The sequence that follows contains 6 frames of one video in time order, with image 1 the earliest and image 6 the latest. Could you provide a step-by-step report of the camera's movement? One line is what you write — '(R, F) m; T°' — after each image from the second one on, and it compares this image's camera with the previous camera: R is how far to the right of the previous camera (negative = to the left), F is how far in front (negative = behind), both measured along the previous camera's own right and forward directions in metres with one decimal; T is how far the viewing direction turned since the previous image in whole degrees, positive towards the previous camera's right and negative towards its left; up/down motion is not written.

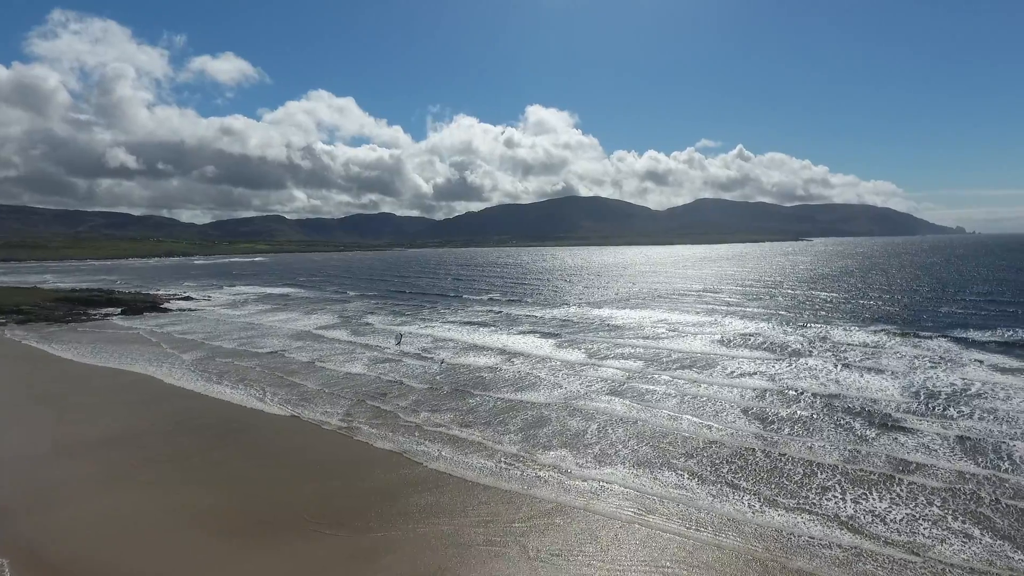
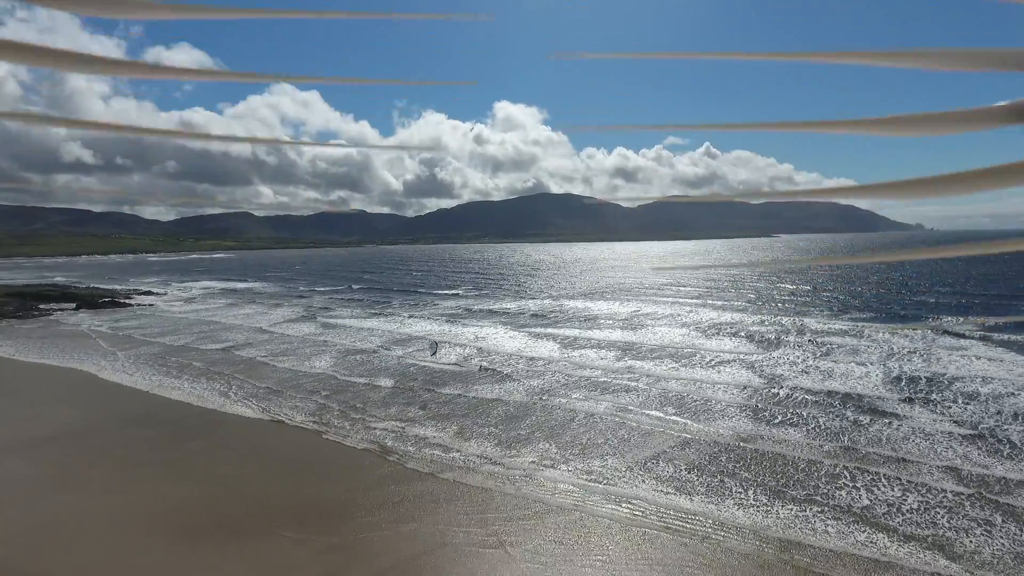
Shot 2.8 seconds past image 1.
(-0.2, +1.0) m; +3°
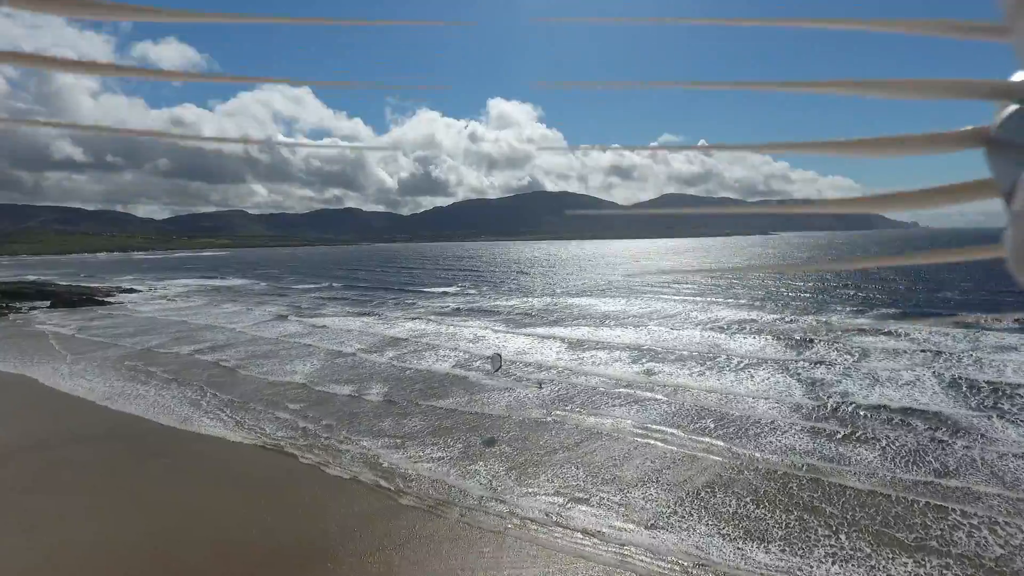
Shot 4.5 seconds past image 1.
(-0.5, +2.3) m; +1°
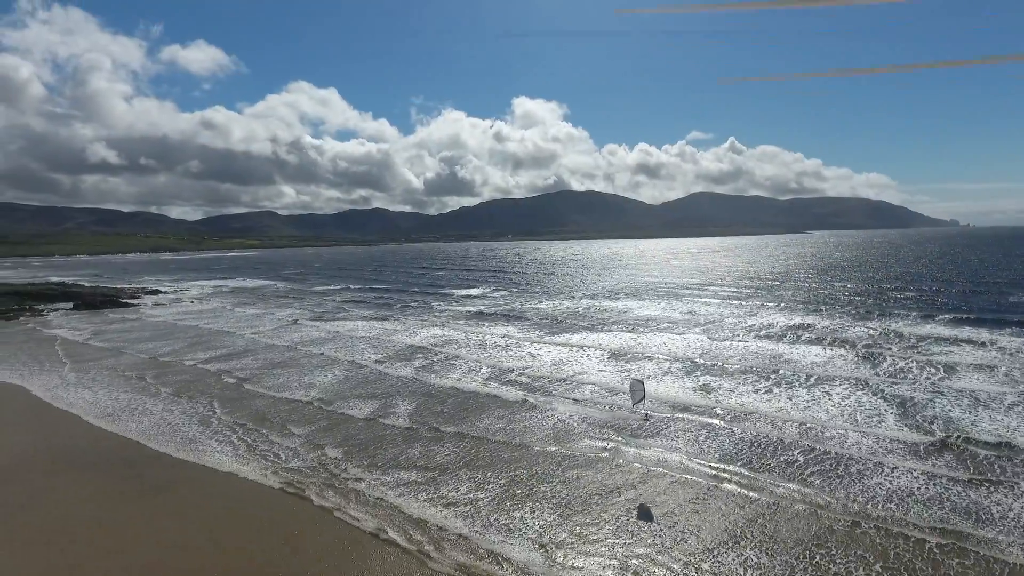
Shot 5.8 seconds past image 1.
(-0.5, +2.0) m; -3°
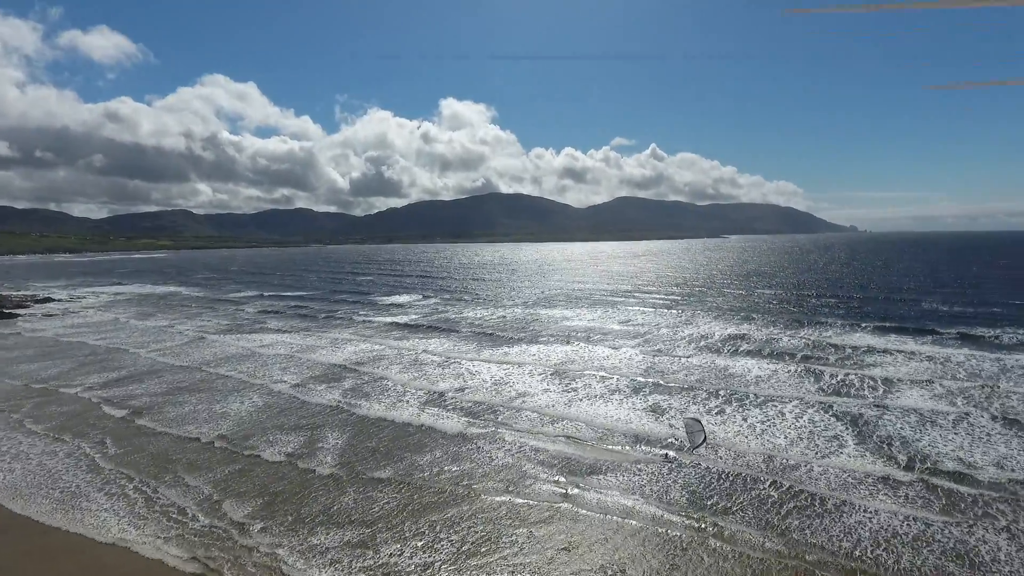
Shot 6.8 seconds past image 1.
(-0.4, +1.6) m; +7°
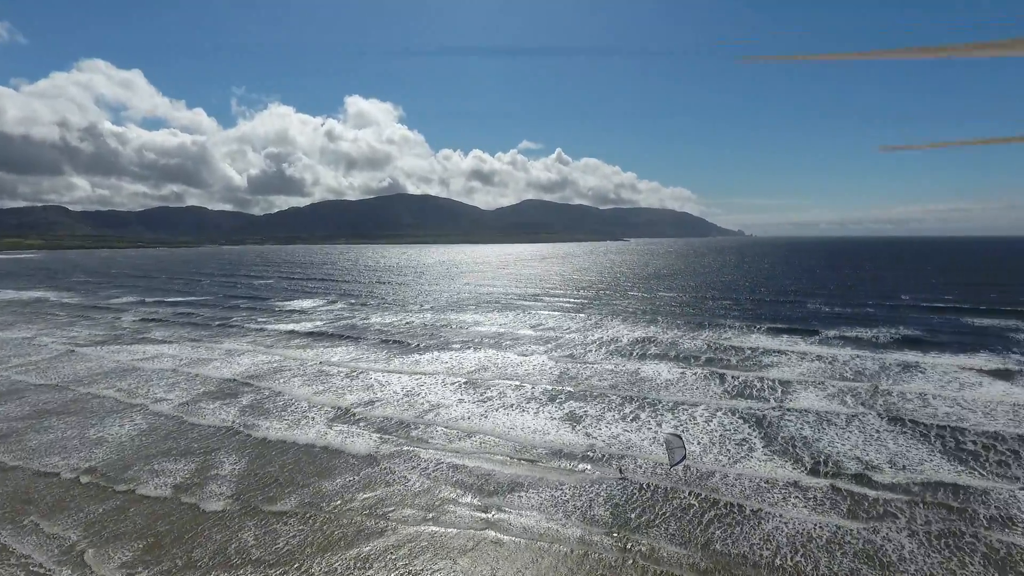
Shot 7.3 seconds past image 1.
(-0.3, +0.9) m; +10°
